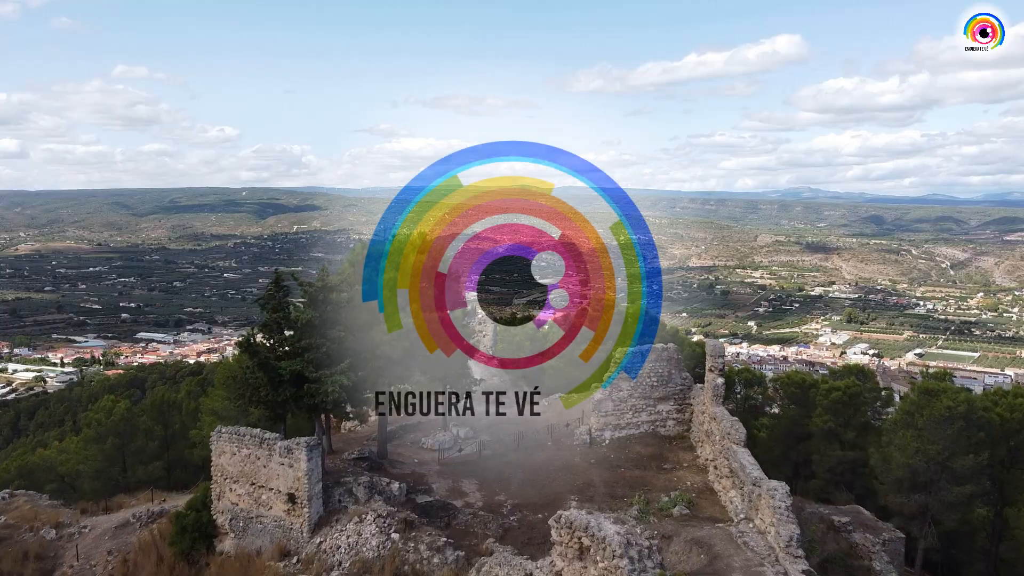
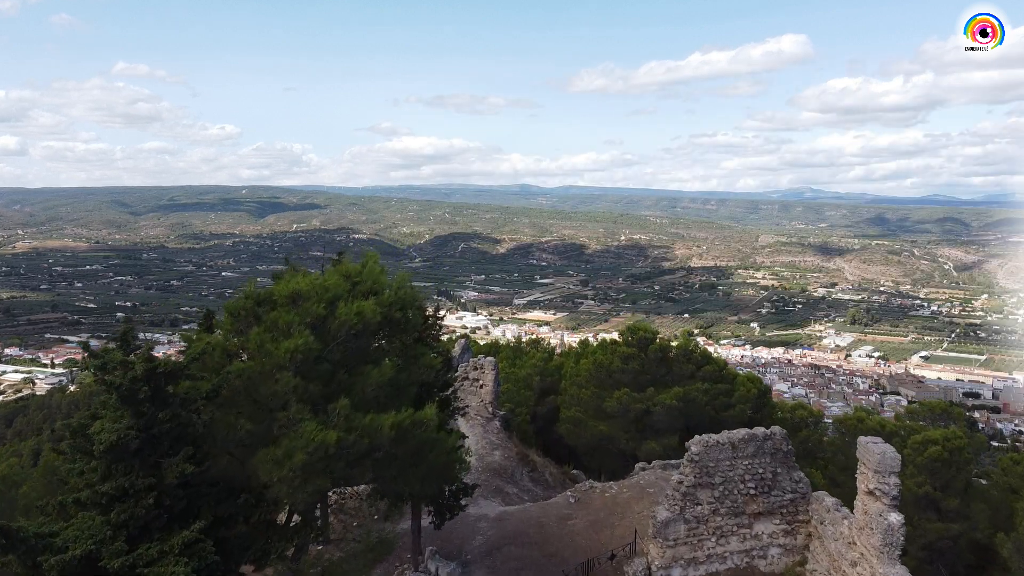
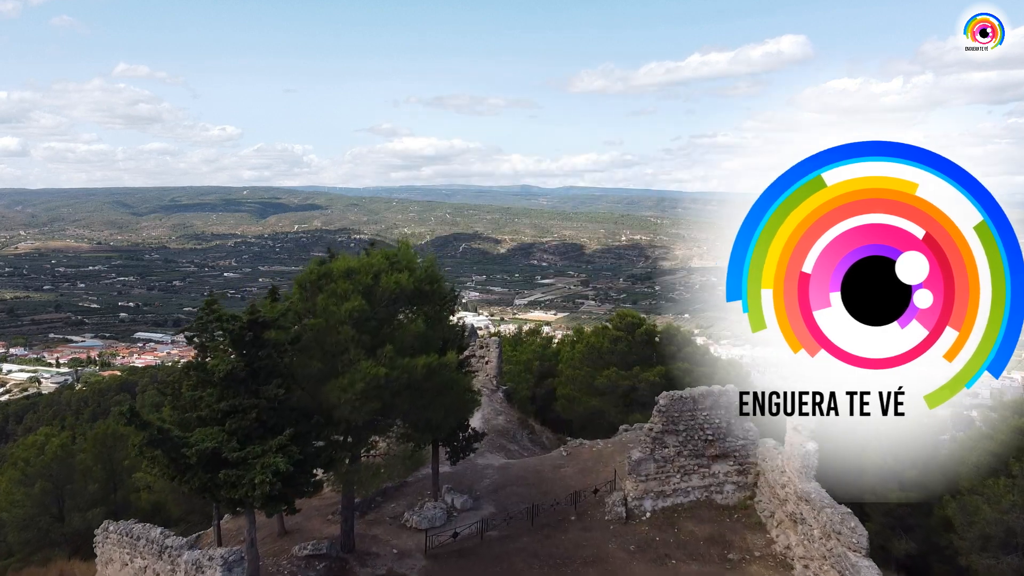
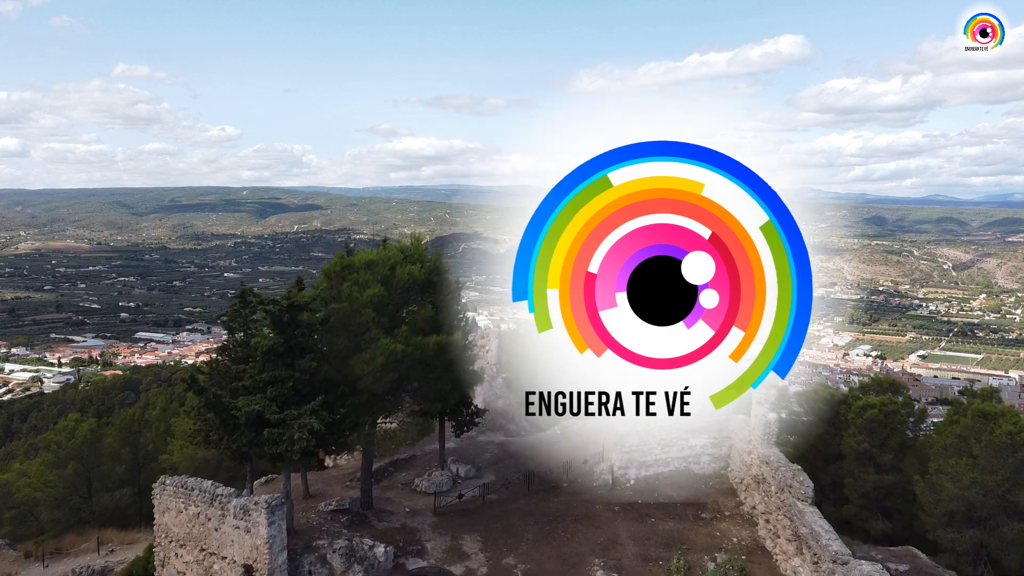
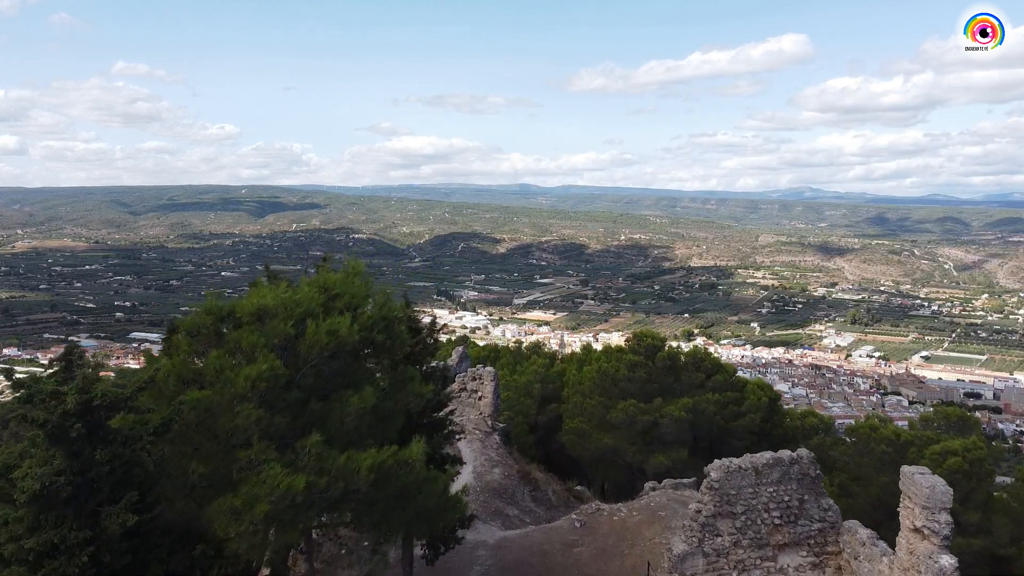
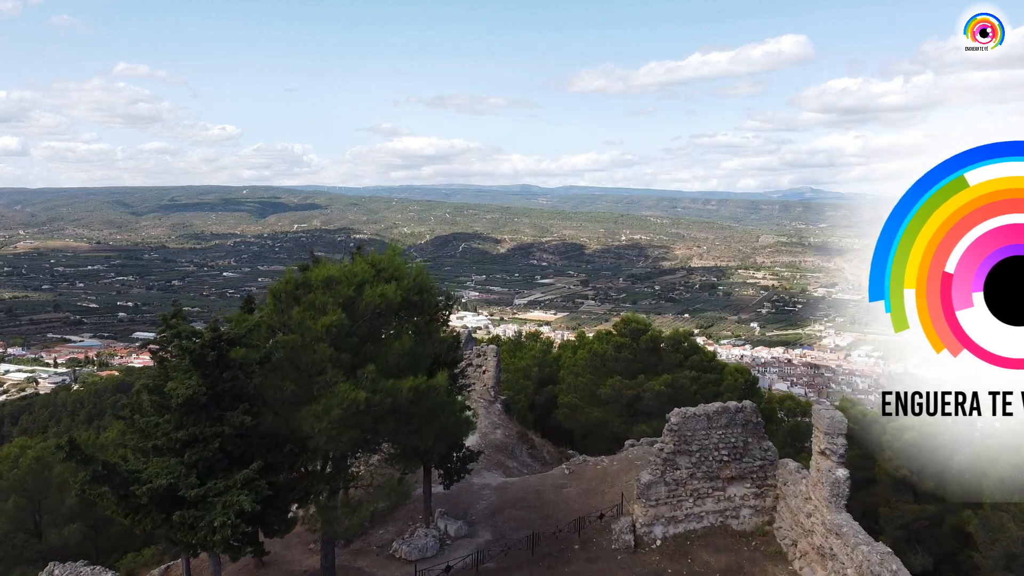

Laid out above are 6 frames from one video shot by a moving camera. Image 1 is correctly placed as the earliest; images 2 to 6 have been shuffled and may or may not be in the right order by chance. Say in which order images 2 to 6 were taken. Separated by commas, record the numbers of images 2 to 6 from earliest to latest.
4, 3, 6, 2, 5
